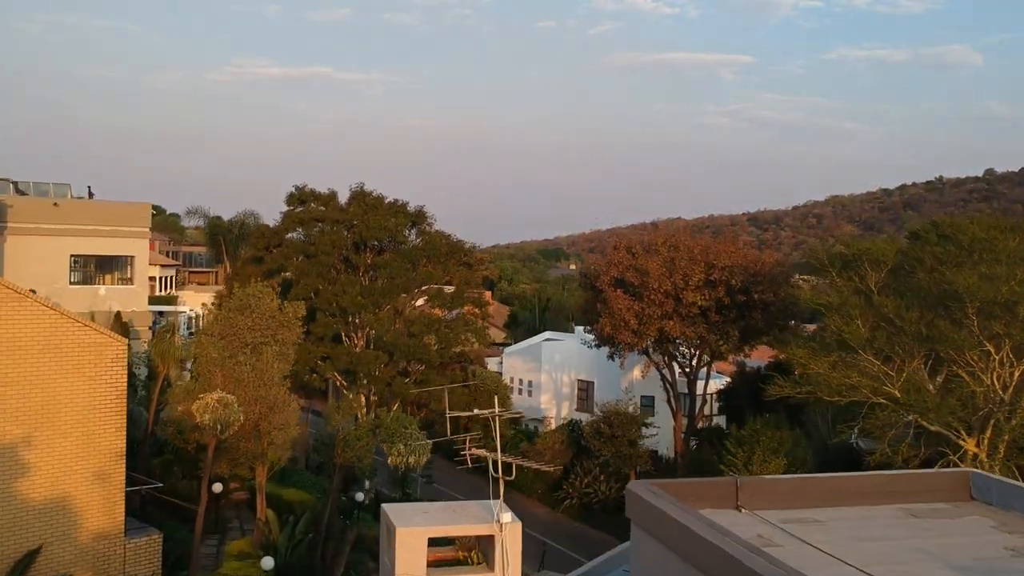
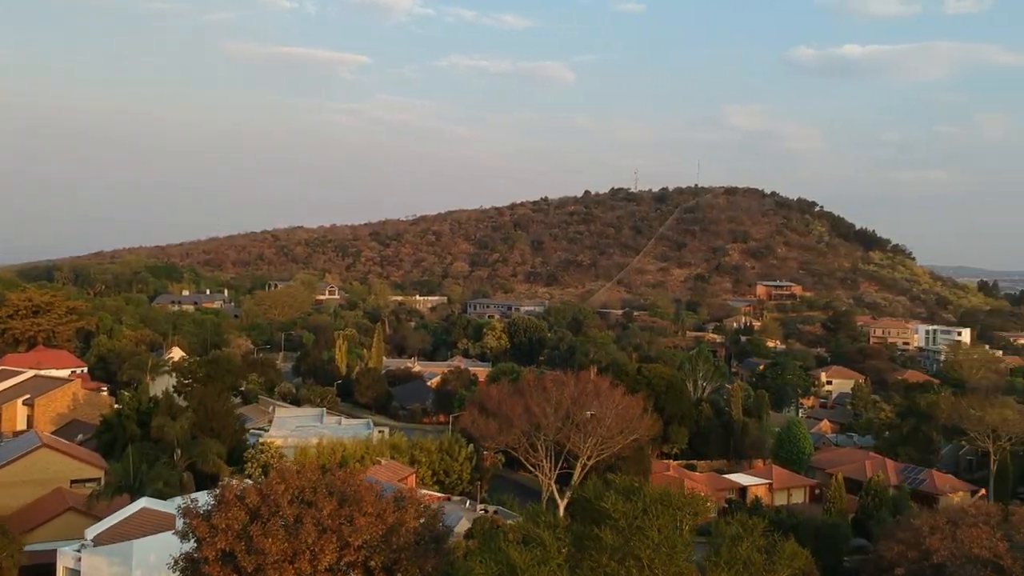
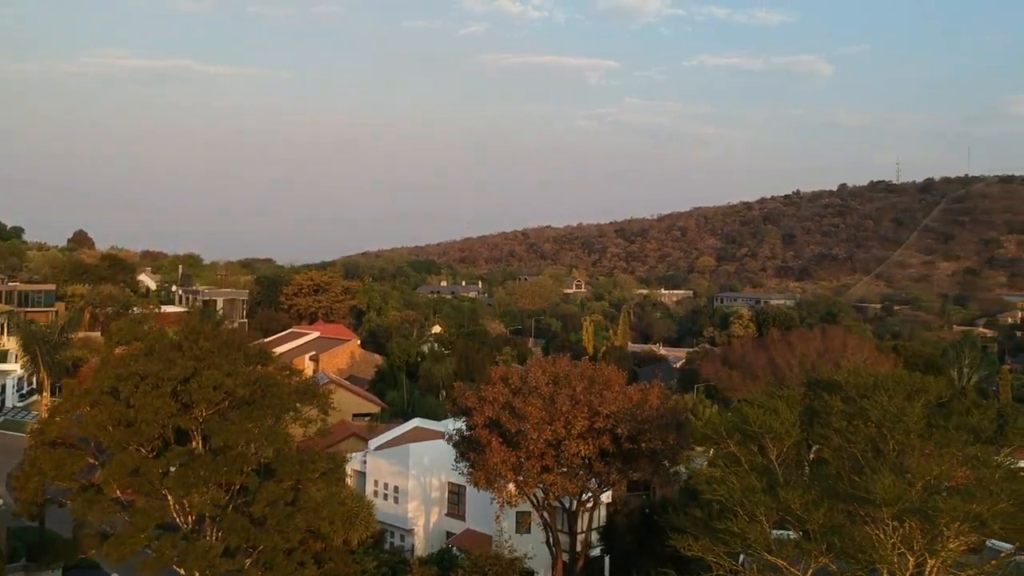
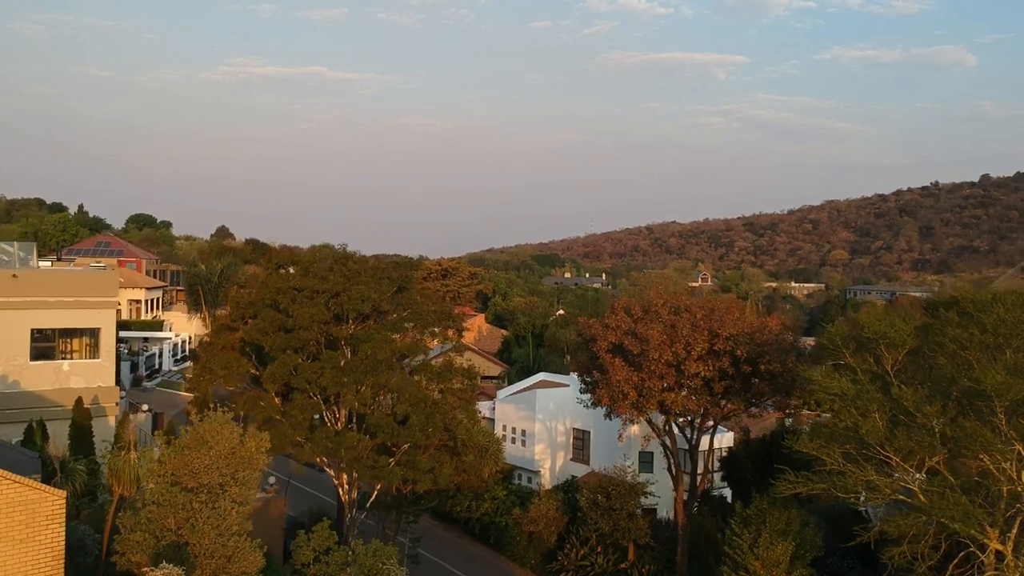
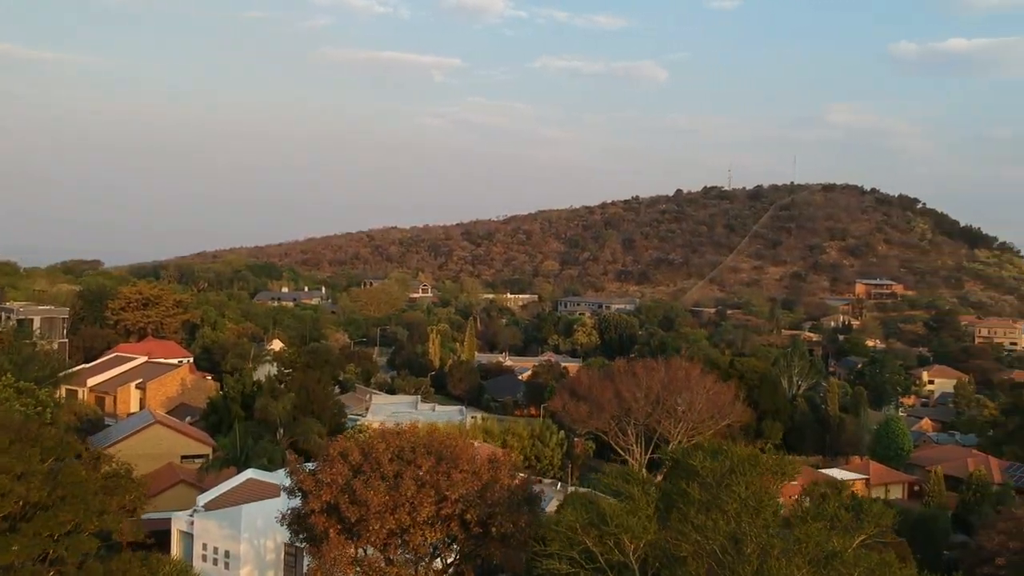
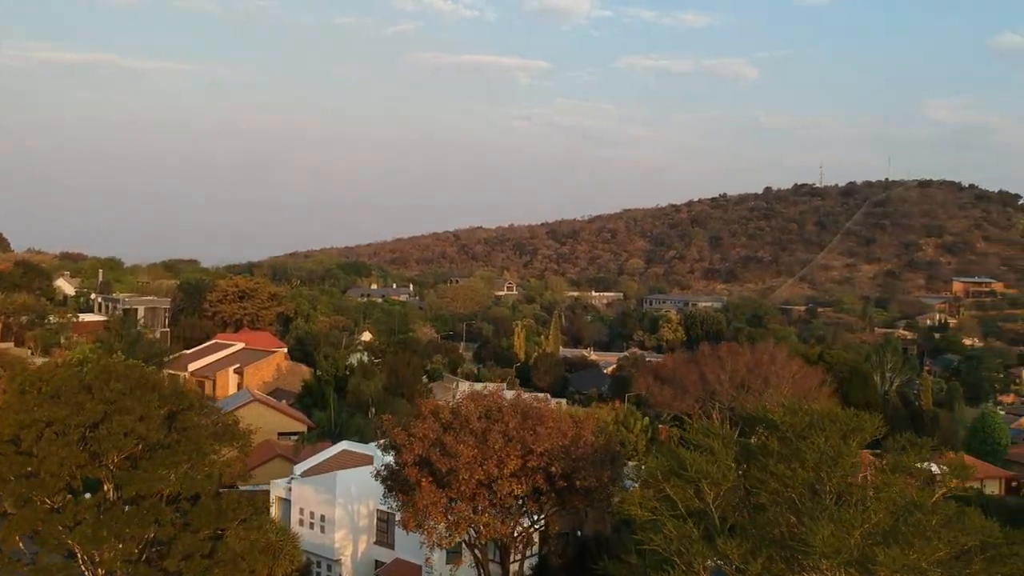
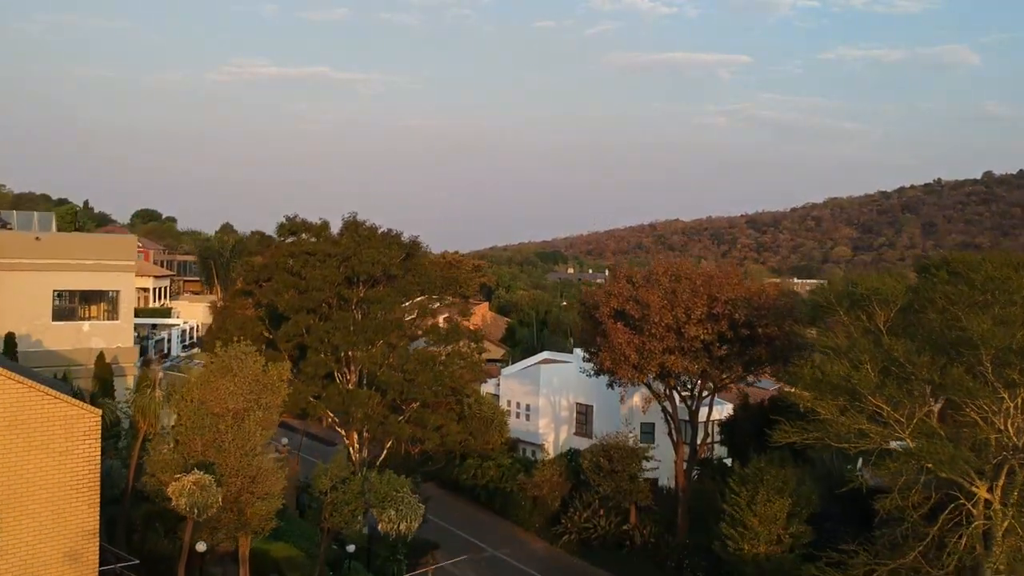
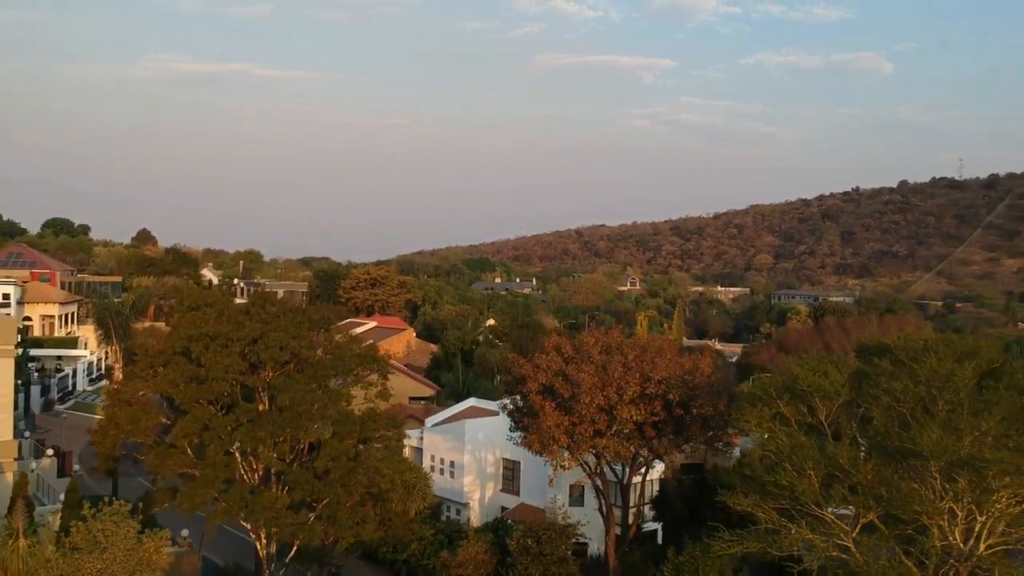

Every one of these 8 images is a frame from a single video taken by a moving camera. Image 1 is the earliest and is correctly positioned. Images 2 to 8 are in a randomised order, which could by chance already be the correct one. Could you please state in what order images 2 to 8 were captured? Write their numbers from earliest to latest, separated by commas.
7, 4, 8, 3, 6, 5, 2
